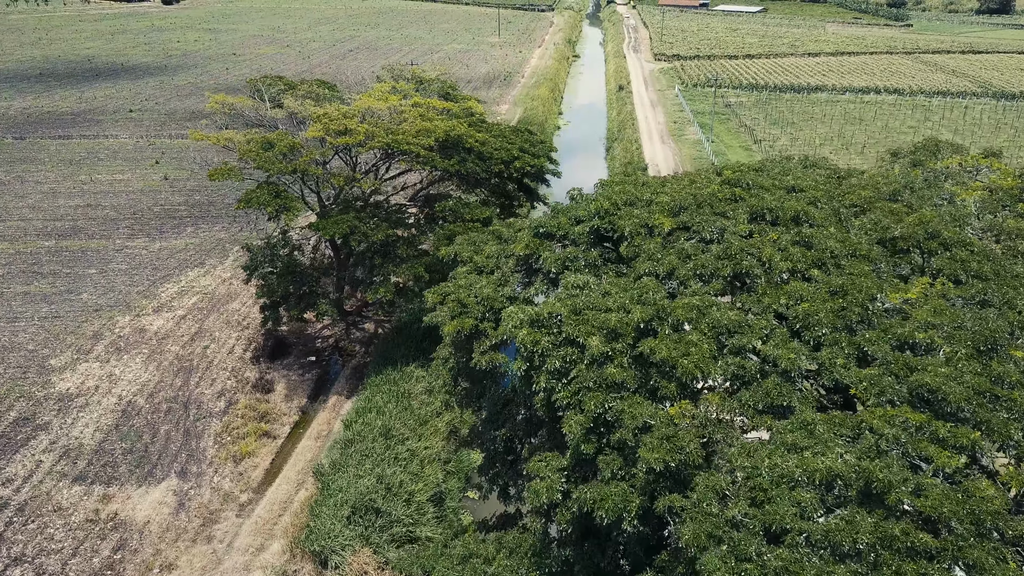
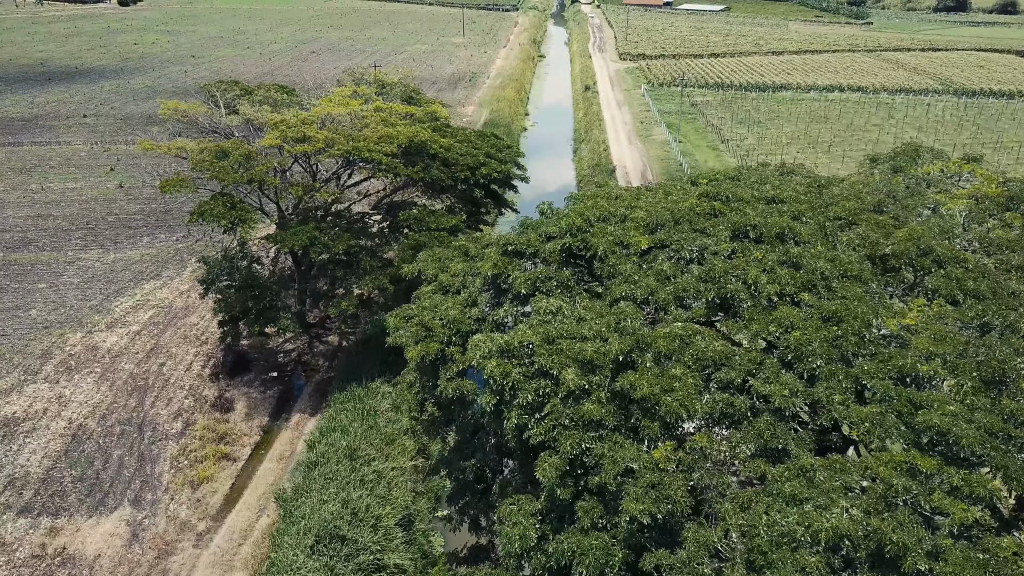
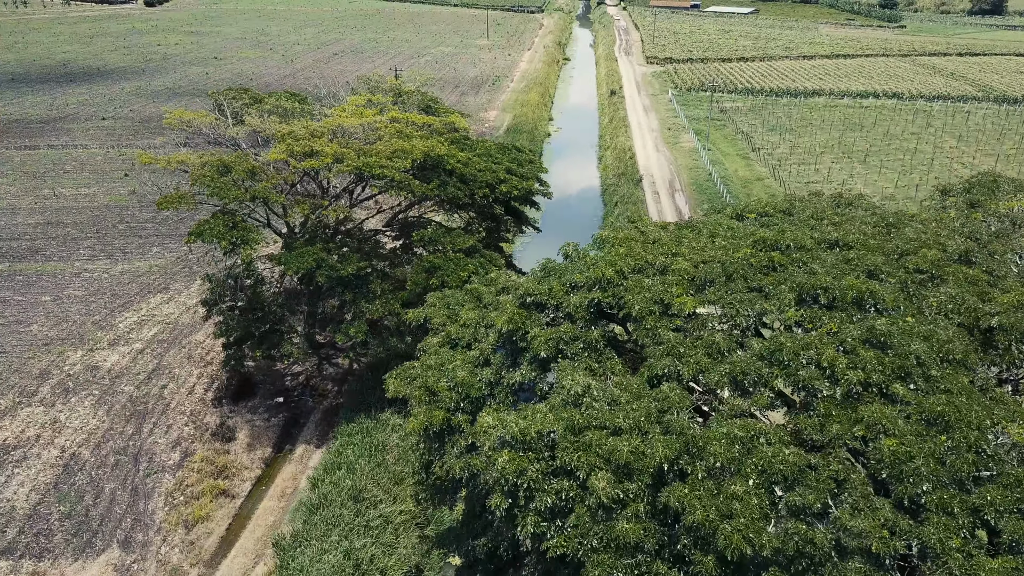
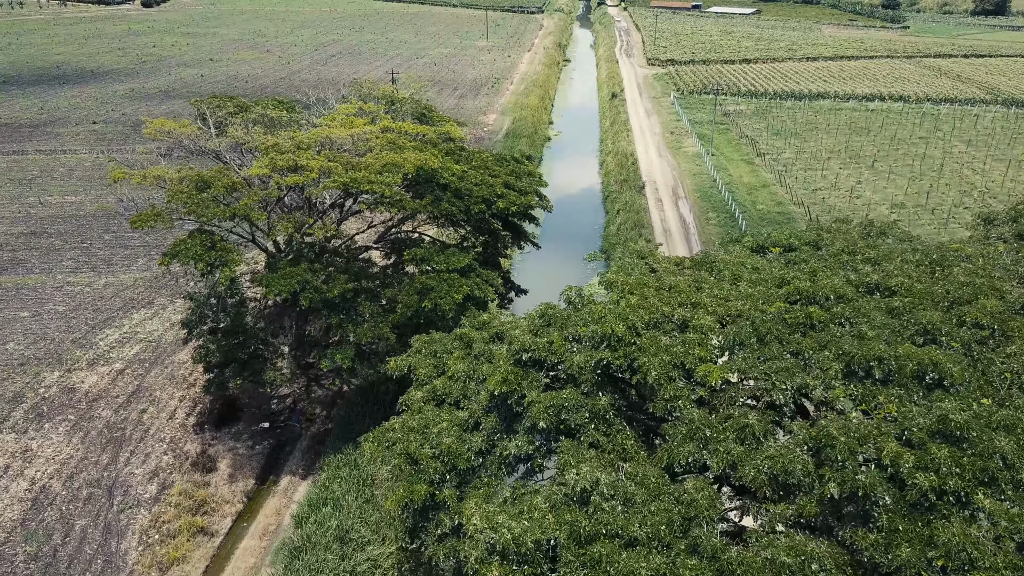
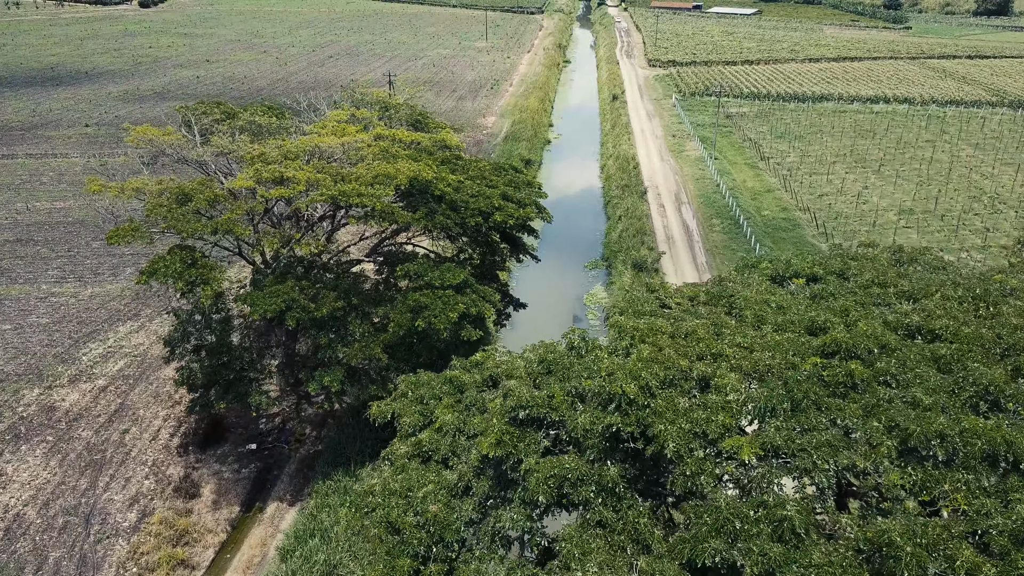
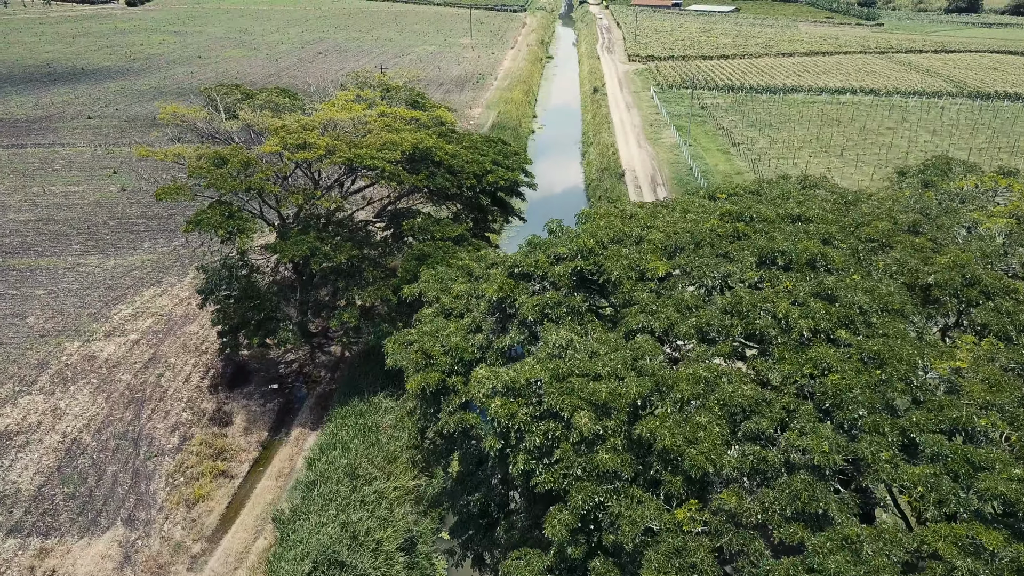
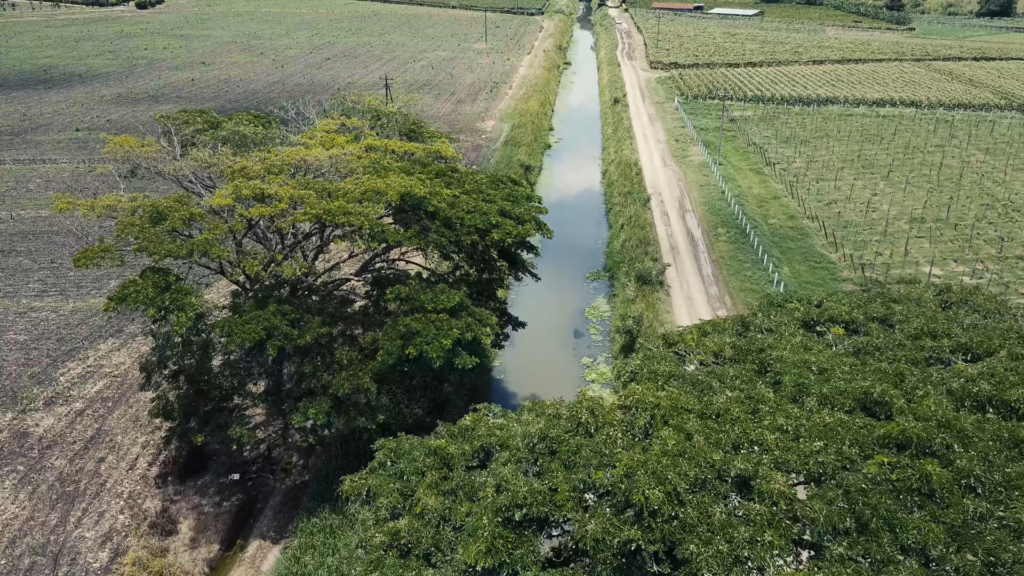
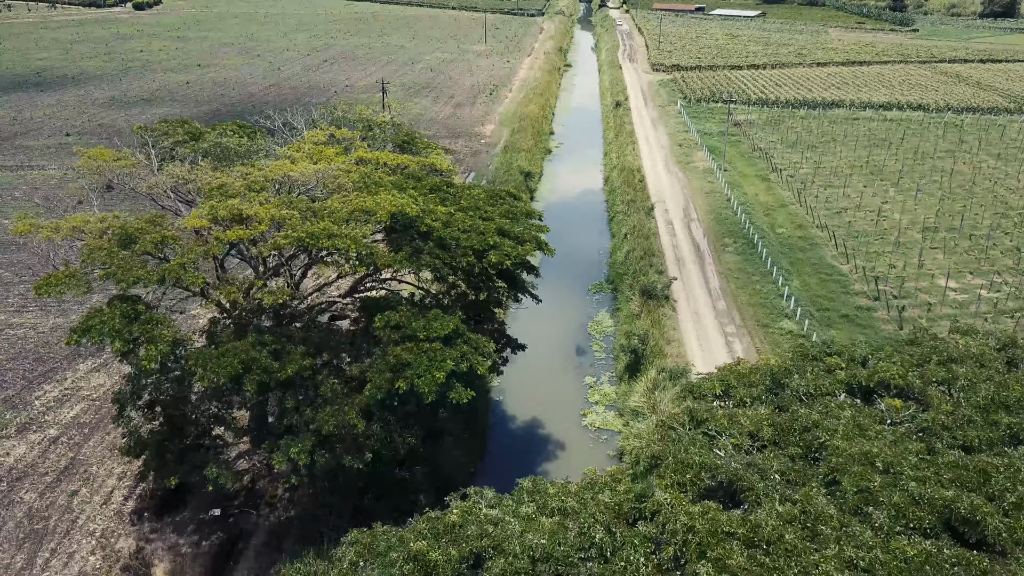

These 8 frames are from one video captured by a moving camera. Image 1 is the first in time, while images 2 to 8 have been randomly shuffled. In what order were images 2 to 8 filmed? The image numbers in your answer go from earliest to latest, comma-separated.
2, 6, 3, 4, 5, 7, 8
